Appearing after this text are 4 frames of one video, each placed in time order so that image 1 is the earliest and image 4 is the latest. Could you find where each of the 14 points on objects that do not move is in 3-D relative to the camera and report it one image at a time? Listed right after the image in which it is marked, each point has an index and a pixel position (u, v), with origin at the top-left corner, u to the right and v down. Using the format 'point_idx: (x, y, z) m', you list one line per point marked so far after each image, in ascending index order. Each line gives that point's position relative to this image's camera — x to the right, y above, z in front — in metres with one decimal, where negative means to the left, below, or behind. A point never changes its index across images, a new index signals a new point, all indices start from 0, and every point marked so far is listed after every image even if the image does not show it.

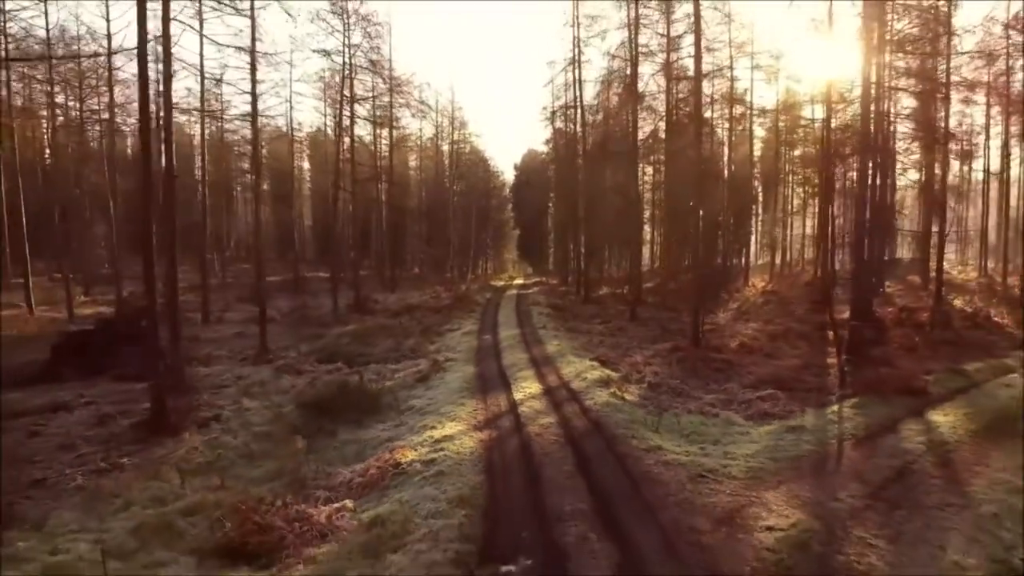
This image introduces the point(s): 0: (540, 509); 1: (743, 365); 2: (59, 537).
0: (+0.4, -3.4, +6.7) m
1: (+8.1, -2.7, +15.2) m
2: (-7.3, -4.0, +6.9) m
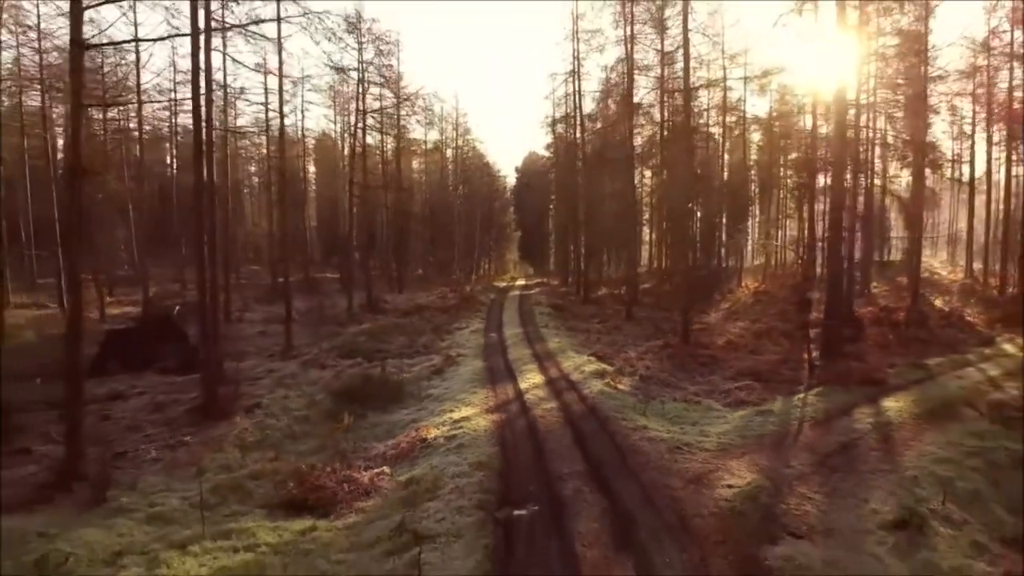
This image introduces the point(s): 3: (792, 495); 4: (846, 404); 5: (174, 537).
0: (+0.6, -3.5, +8.2) m
1: (+8.3, -2.8, +16.7) m
2: (-7.1, -4.1, +8.5) m
3: (+5.0, -3.7, +7.7) m
4: (+9.1, -3.2, +11.8) m
5: (-5.7, -4.2, +7.3) m
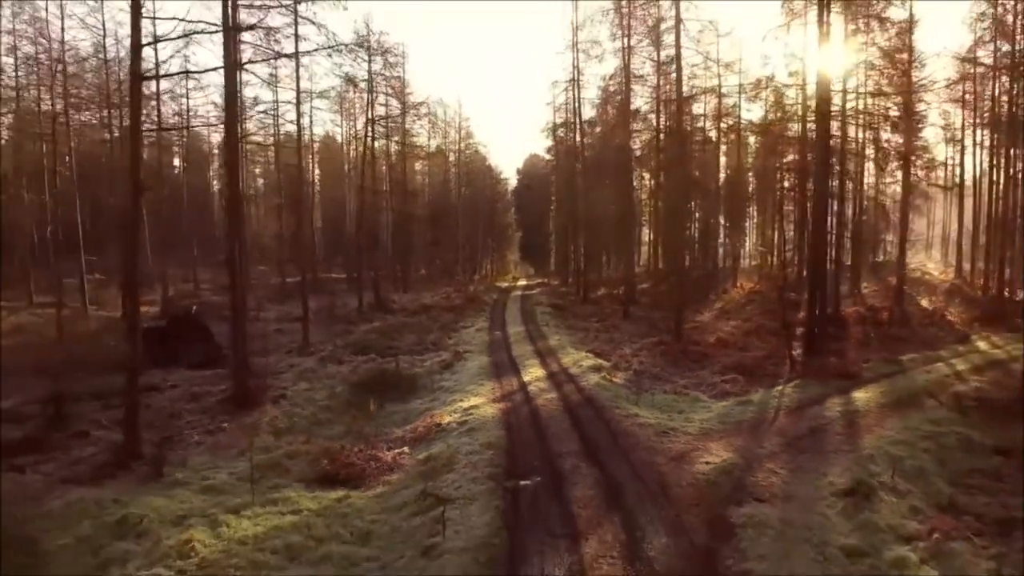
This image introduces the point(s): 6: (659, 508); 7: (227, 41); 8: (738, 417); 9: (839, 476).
0: (+0.7, -3.5, +9.4) m
1: (+8.4, -2.8, +17.9) m
2: (-7.0, -4.1, +9.7) m
3: (+5.1, -3.7, +8.9) m
4: (+9.2, -3.2, +12.9) m
5: (-5.6, -4.2, +8.5) m
6: (+2.6, -3.8, +7.5) m
7: (-9.1, +7.8, +13.7) m
8: (+6.1, -3.5, +11.6) m
9: (+6.6, -3.8, +8.7) m
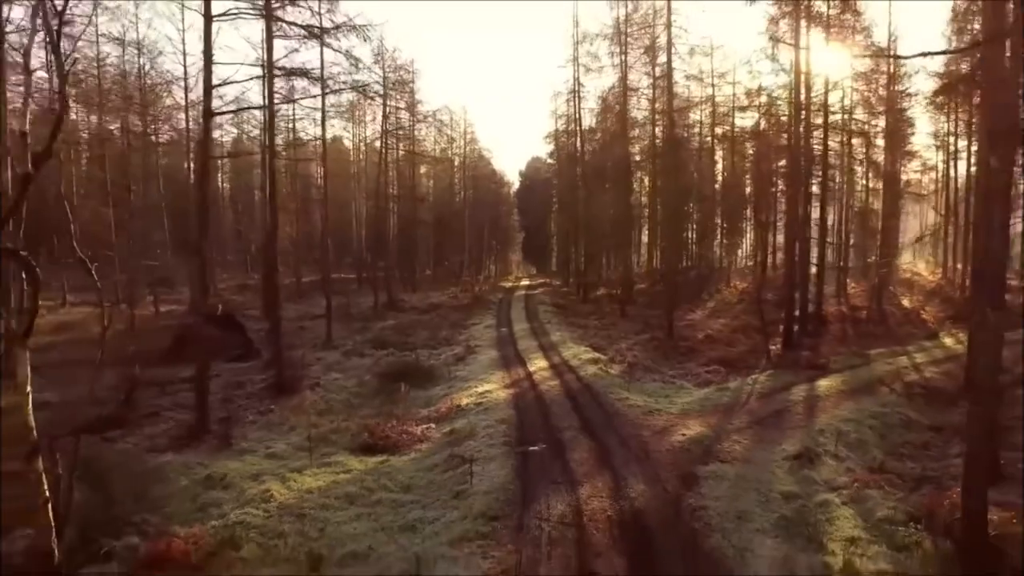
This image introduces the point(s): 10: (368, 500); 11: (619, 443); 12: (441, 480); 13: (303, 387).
0: (+1.0, -3.6, +11.3) m
1: (+8.7, -2.8, +19.7) m
2: (-6.7, -4.1, +11.6) m
3: (+5.4, -3.8, +10.7) m
4: (+9.5, -3.3, +14.8) m
5: (-5.4, -4.3, +10.4) m
6: (+2.8, -3.9, +9.4) m
7: (-8.8, +7.8, +15.6) m
8: (+6.3, -3.5, +13.5) m
9: (+6.8, -3.8, +10.5) m
10: (-3.0, -4.4, +8.8) m
11: (+2.6, -3.8, +10.4) m
12: (-1.5, -4.1, +9.2) m
13: (-7.5, -3.6, +15.4) m
